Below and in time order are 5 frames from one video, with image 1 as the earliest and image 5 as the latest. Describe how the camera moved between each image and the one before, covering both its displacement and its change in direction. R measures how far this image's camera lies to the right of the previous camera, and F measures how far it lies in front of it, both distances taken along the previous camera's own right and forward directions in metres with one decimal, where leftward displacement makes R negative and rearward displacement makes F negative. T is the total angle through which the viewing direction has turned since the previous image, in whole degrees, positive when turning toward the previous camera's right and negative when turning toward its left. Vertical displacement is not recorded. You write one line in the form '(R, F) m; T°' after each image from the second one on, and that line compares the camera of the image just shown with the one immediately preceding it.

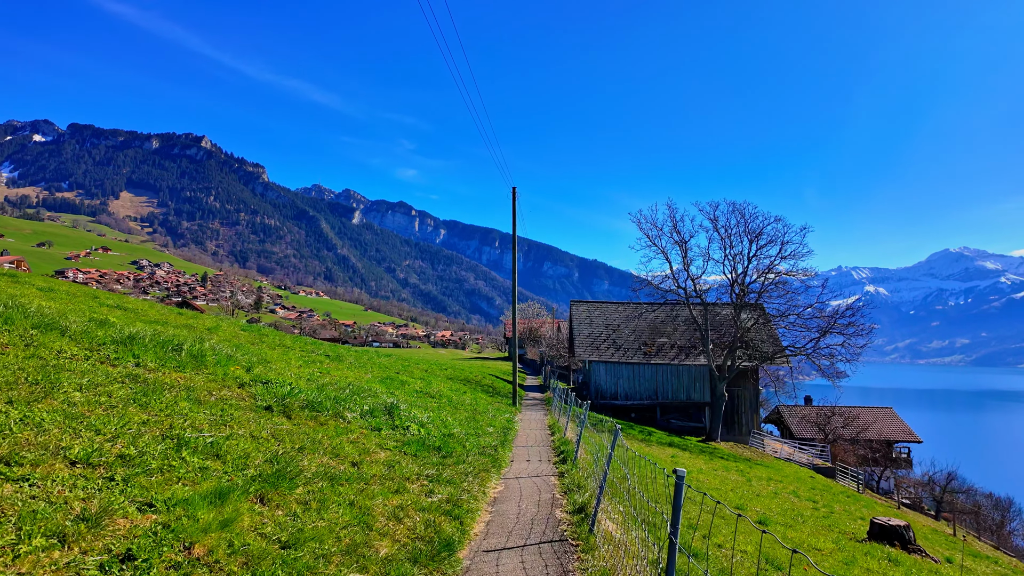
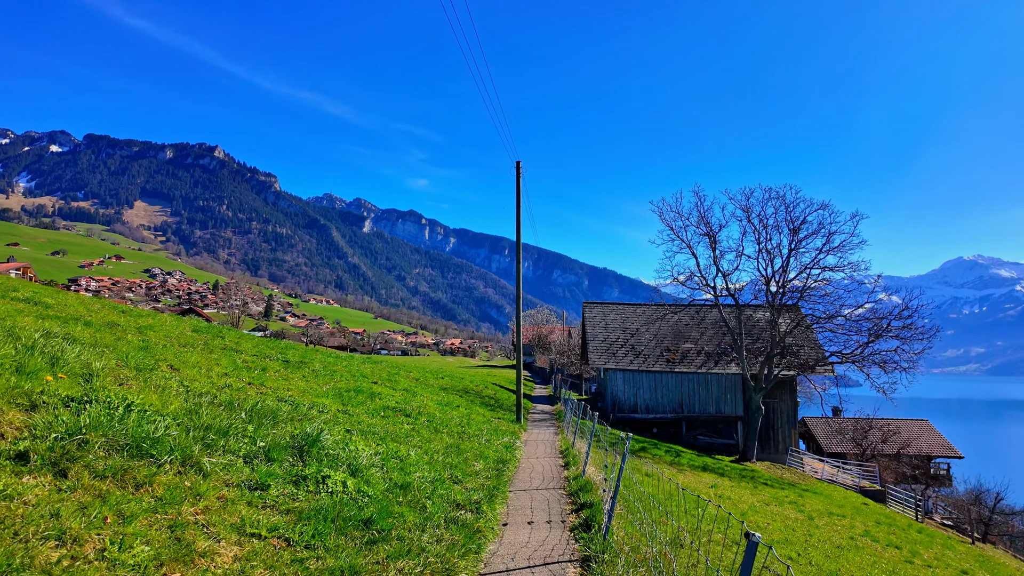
(+0.3, +3.6) m; -1°
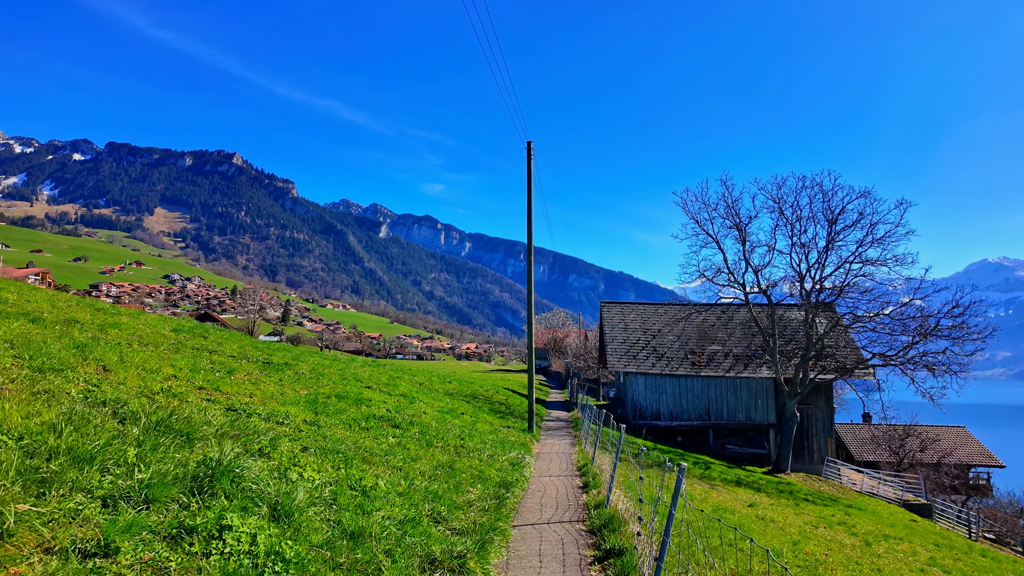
(+0.2, +1.8) m; -2°
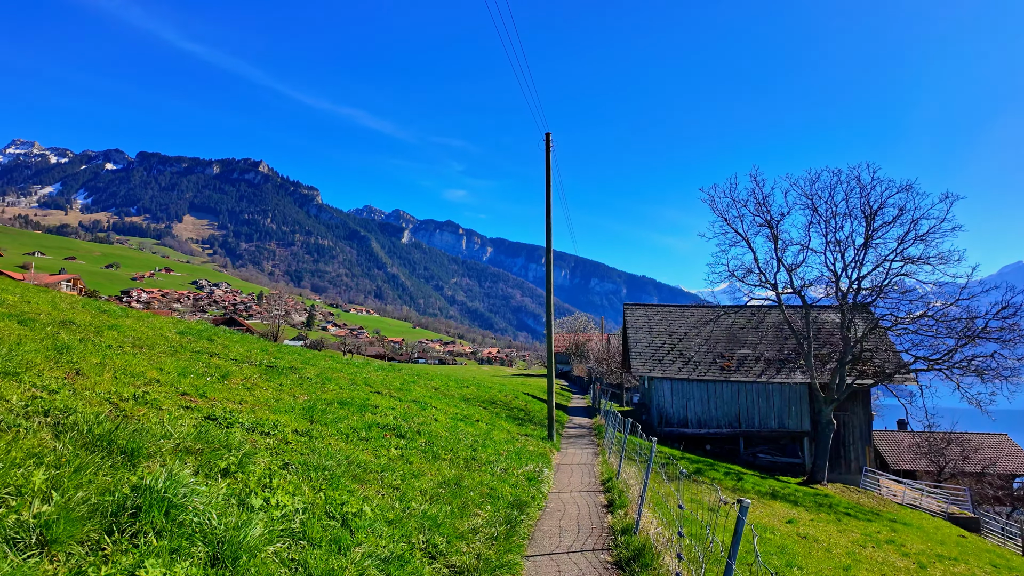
(+0.1, +0.9) m; -2°
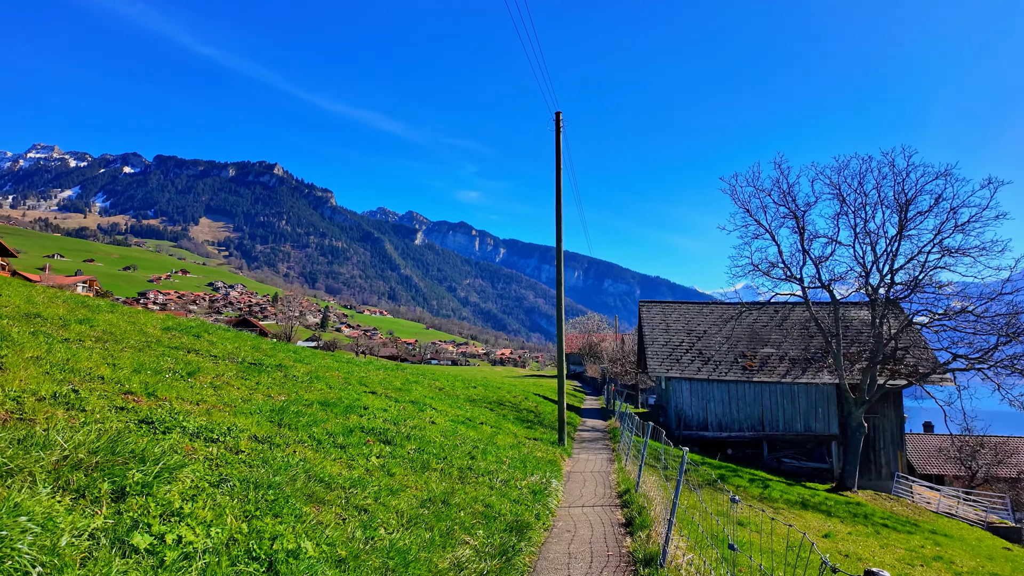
(+0.2, +1.2) m; -2°
